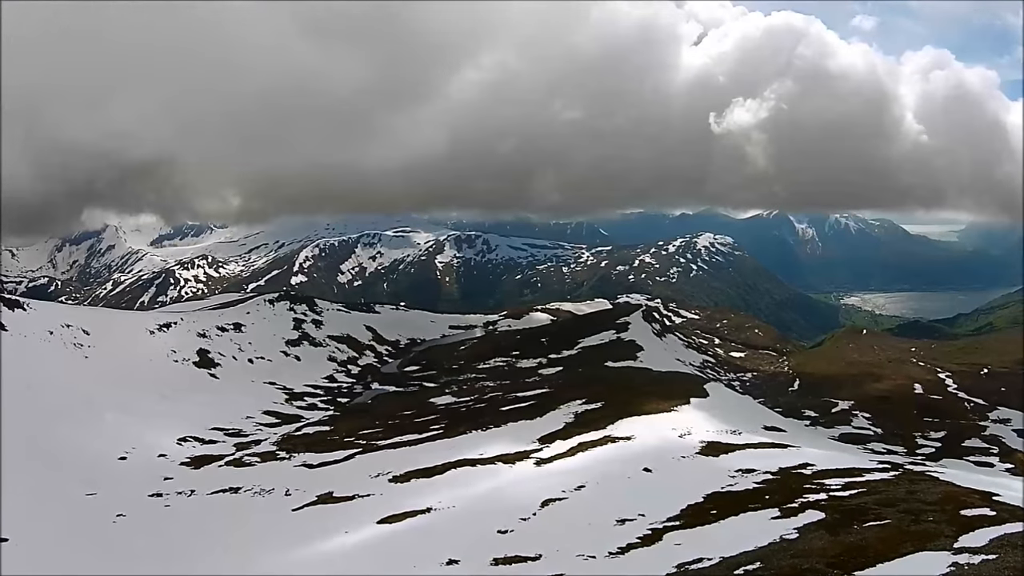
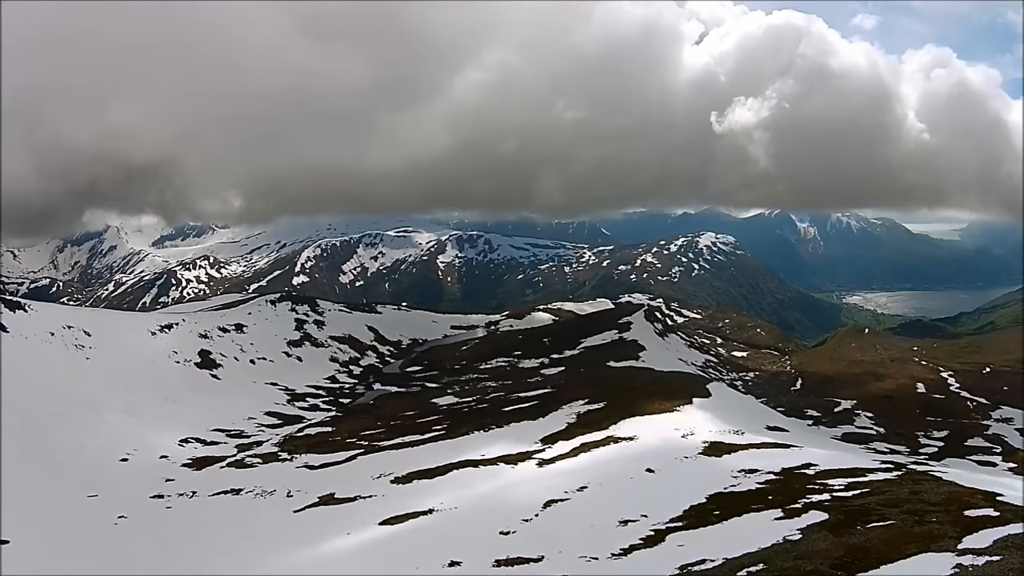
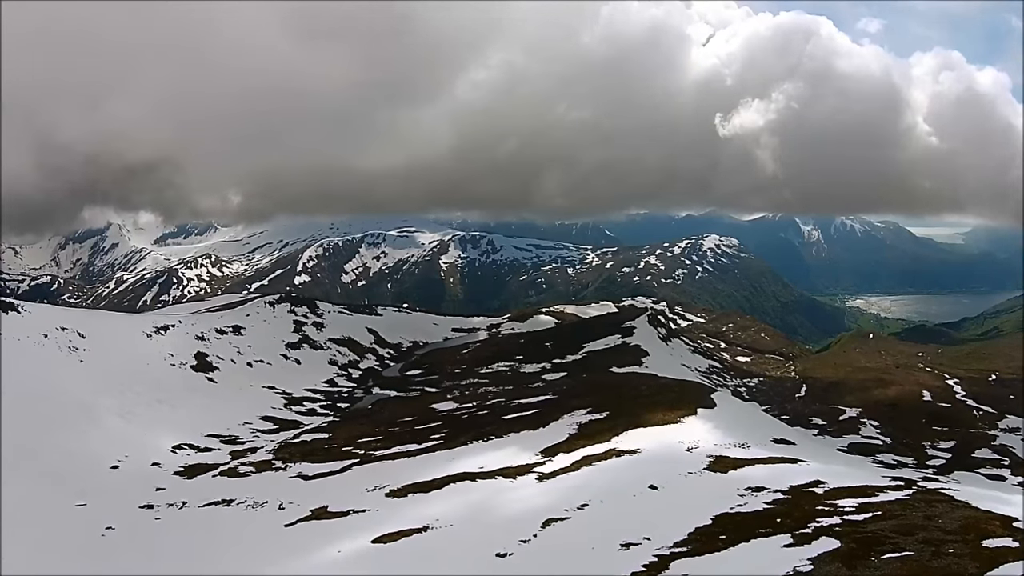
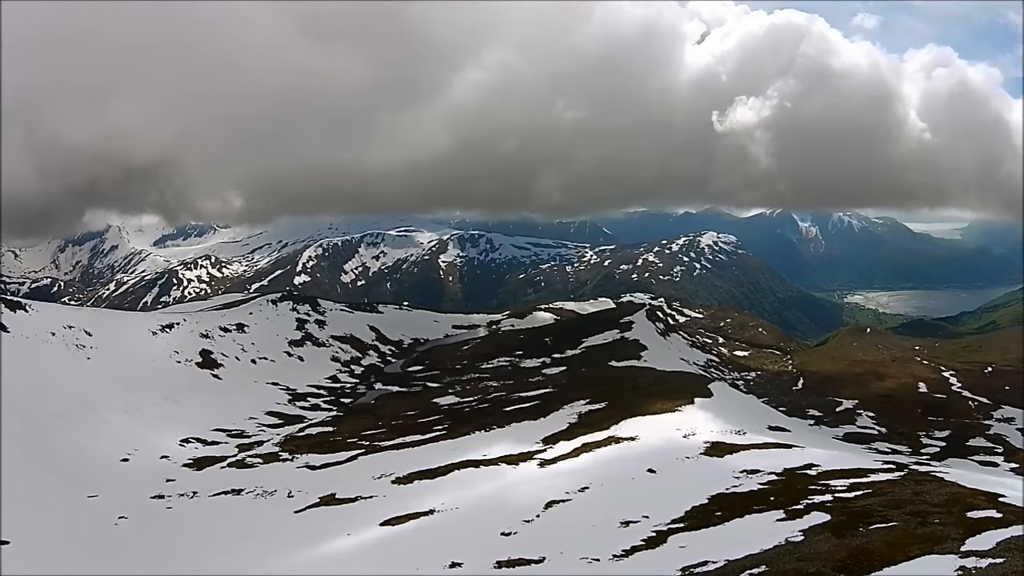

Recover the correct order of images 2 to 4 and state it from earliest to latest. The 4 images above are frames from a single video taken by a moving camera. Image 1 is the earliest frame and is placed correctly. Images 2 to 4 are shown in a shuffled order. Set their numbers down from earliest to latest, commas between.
2, 4, 3
